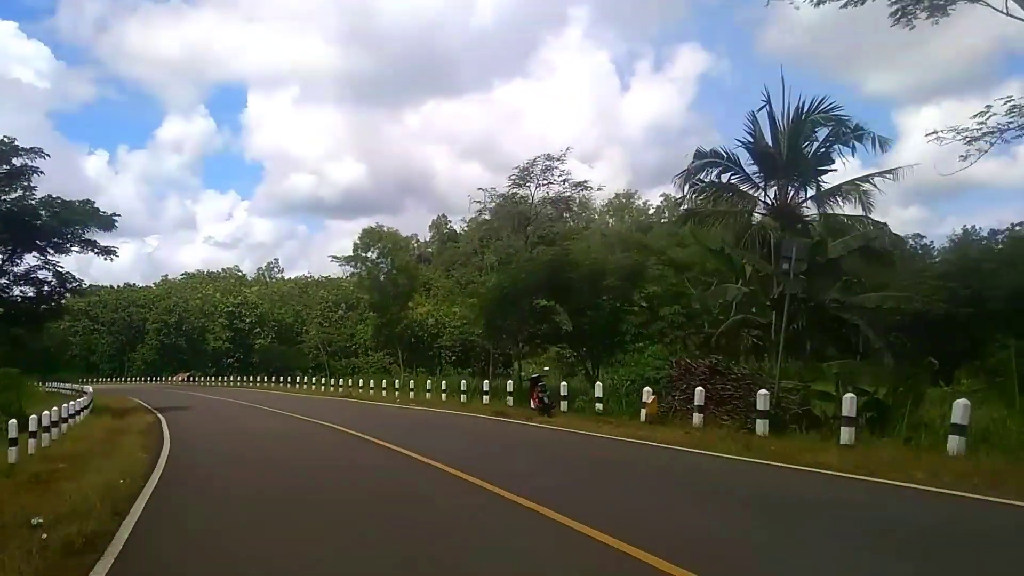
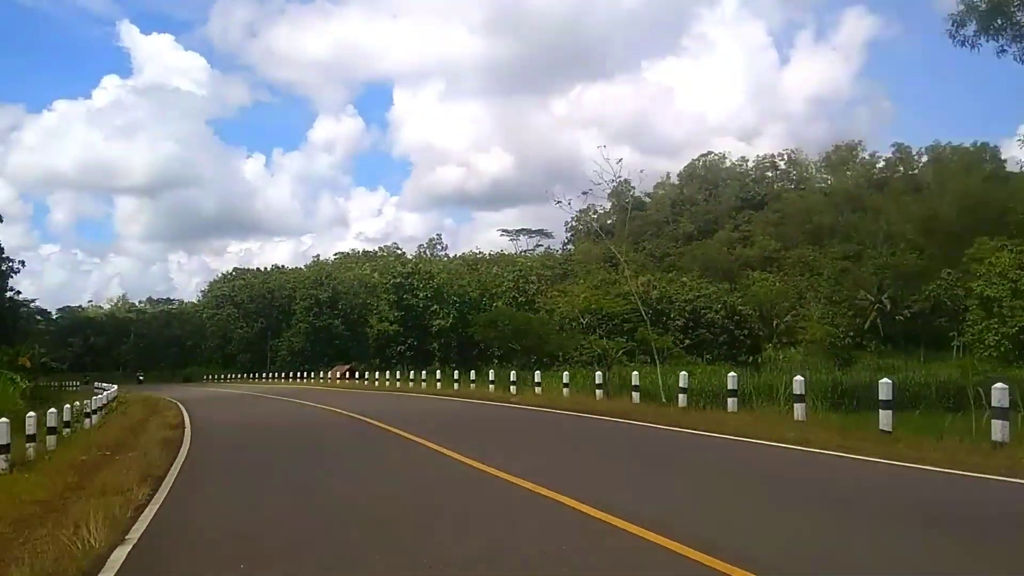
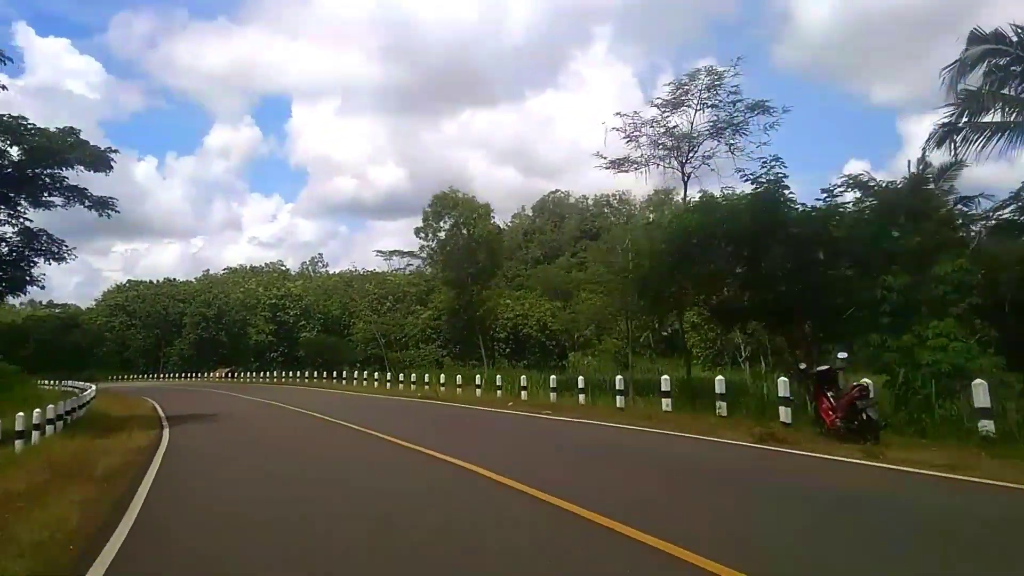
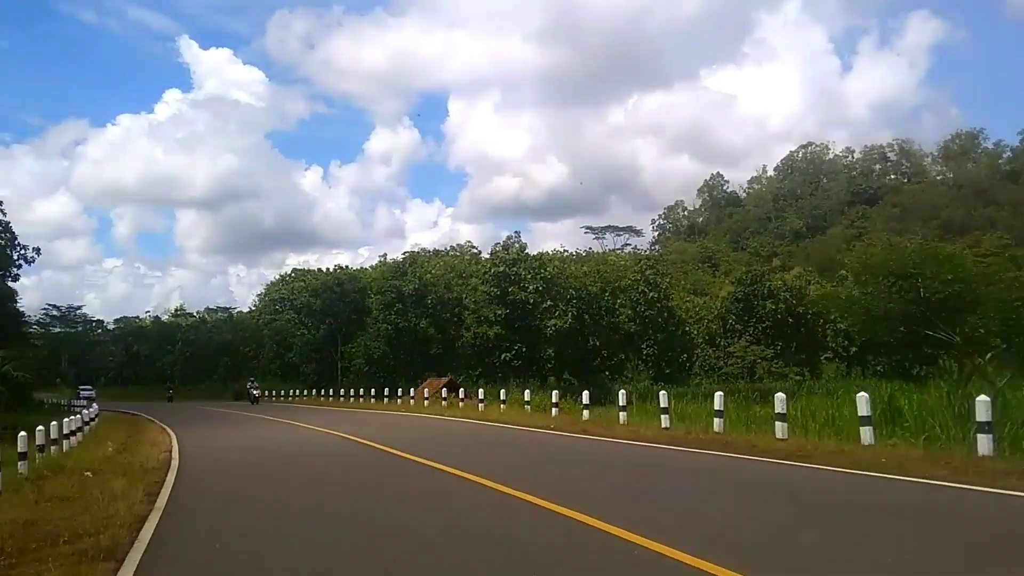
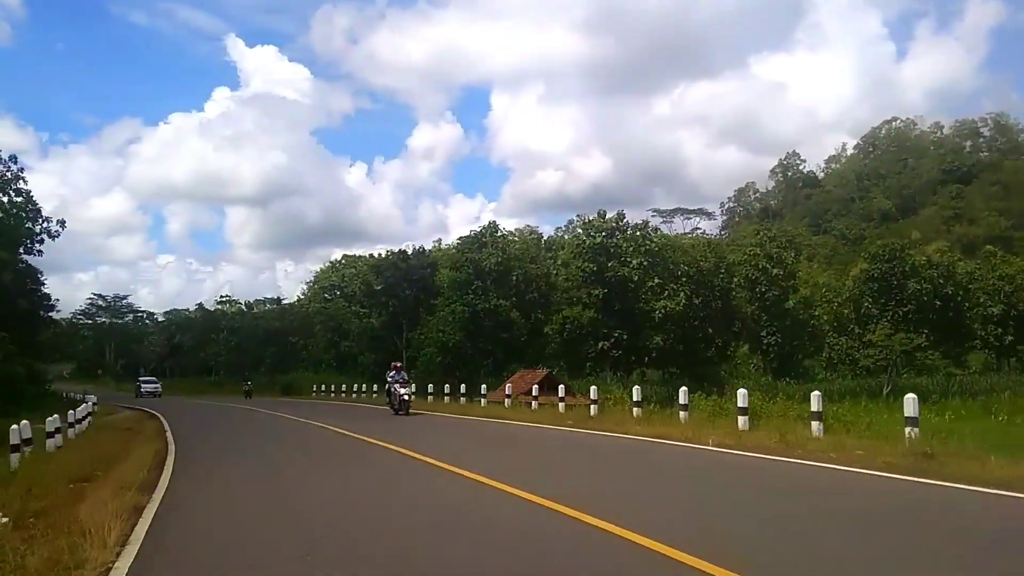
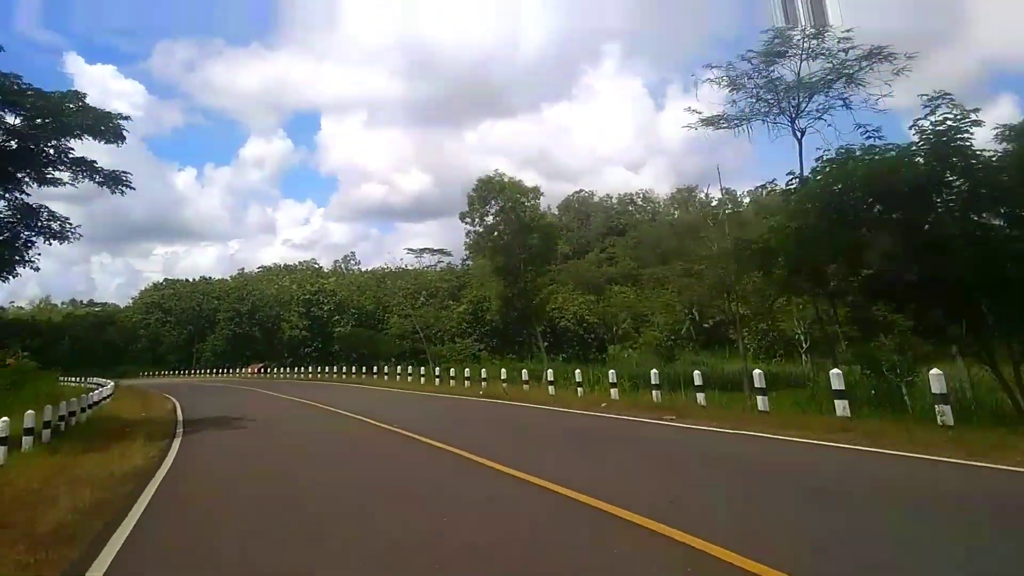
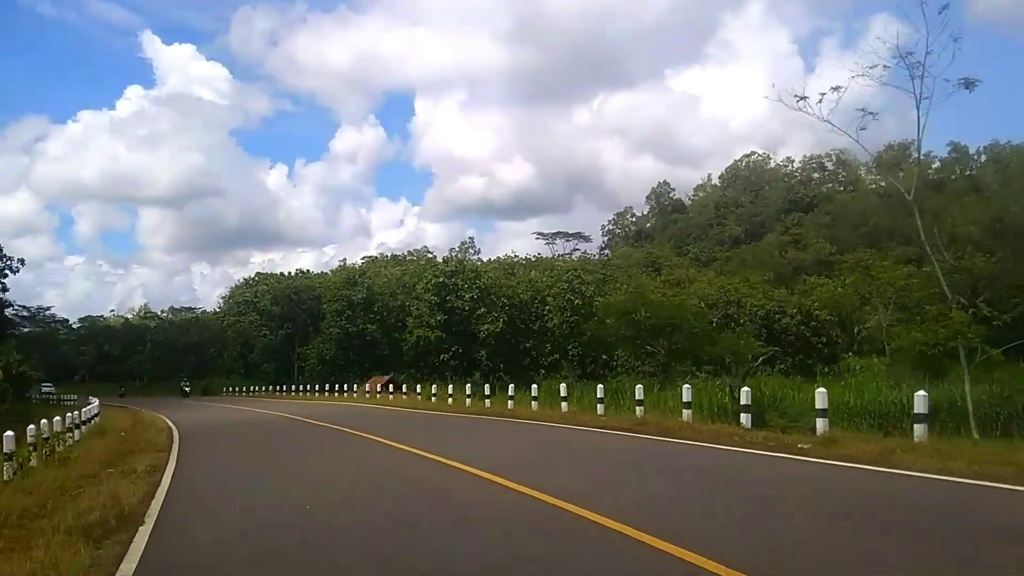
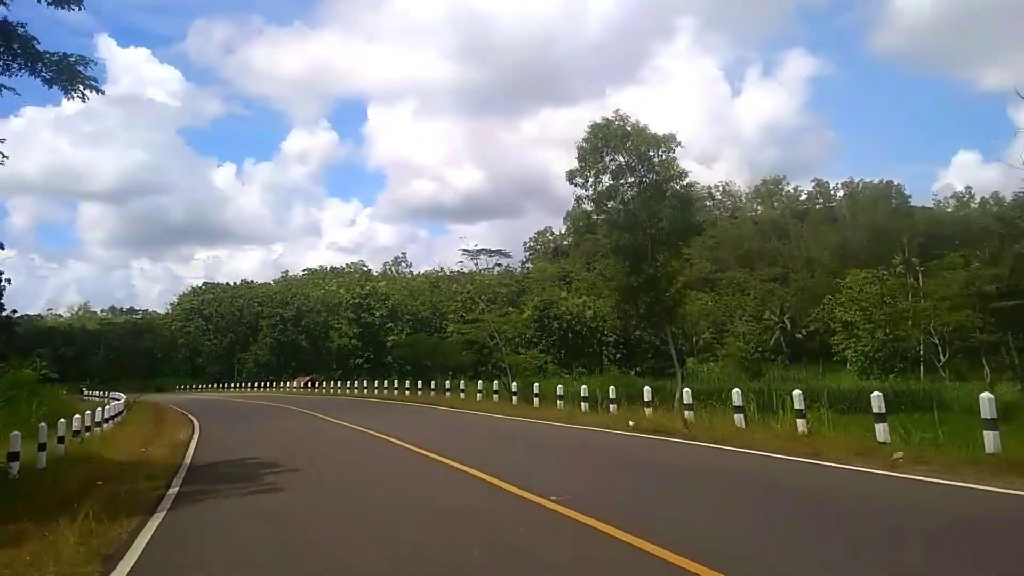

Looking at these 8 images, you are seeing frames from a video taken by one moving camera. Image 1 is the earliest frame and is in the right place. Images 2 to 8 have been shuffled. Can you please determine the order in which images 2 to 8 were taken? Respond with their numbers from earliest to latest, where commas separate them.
3, 6, 8, 2, 7, 4, 5
